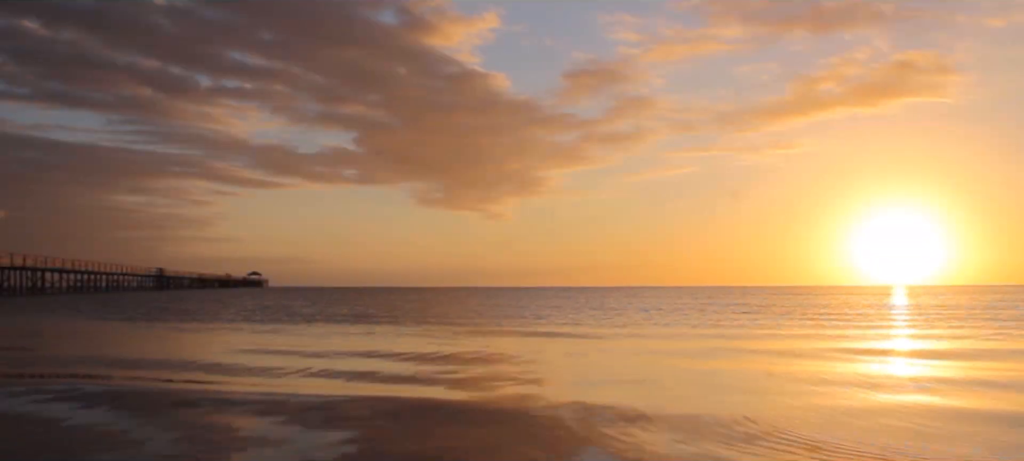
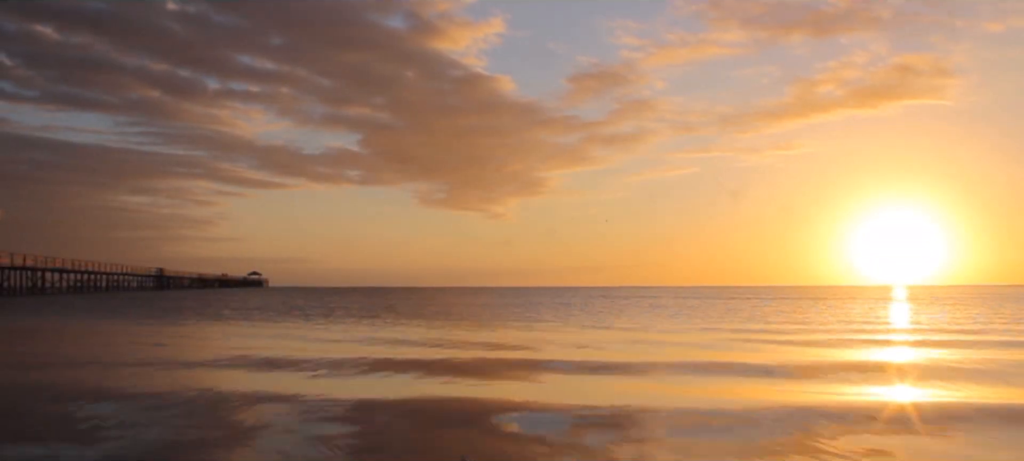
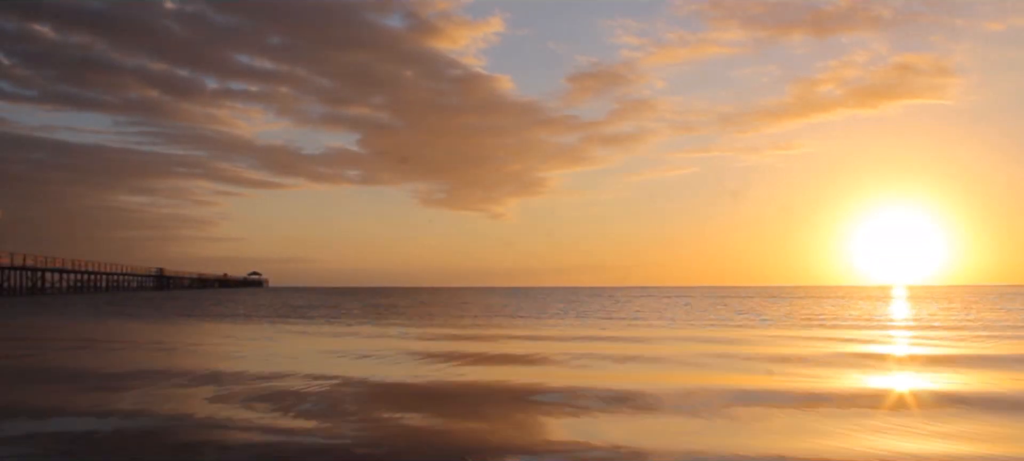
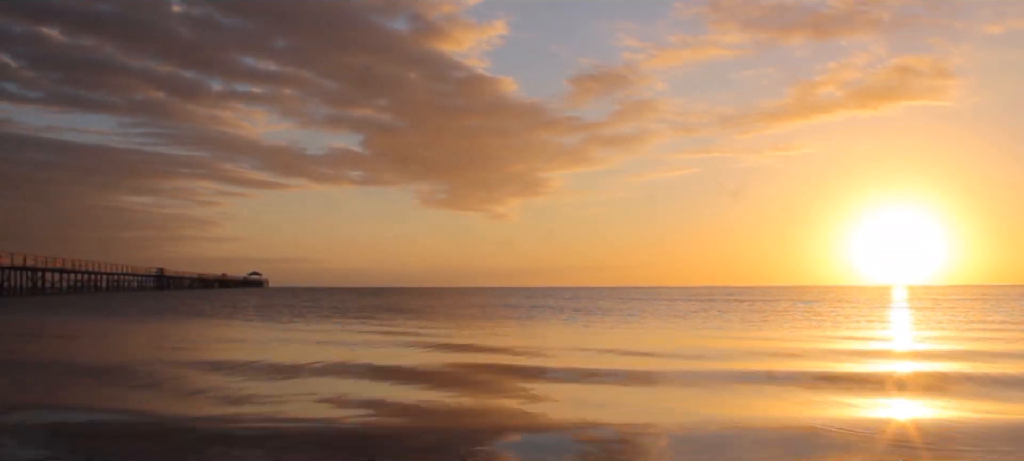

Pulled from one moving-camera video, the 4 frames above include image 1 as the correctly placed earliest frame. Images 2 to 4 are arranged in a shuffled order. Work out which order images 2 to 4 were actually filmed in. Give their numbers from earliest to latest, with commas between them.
3, 2, 4
